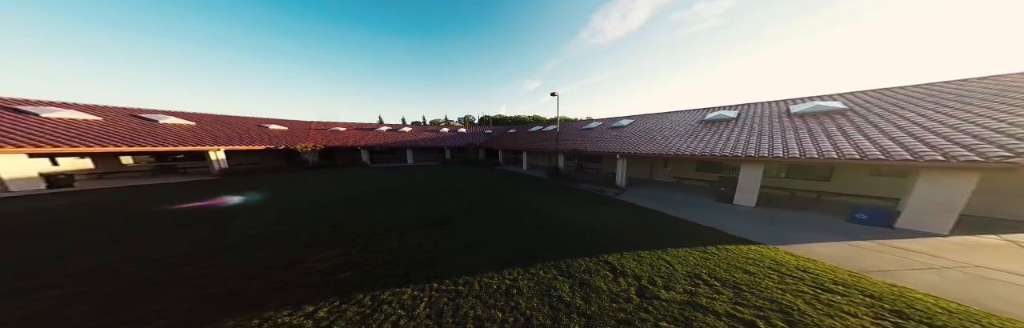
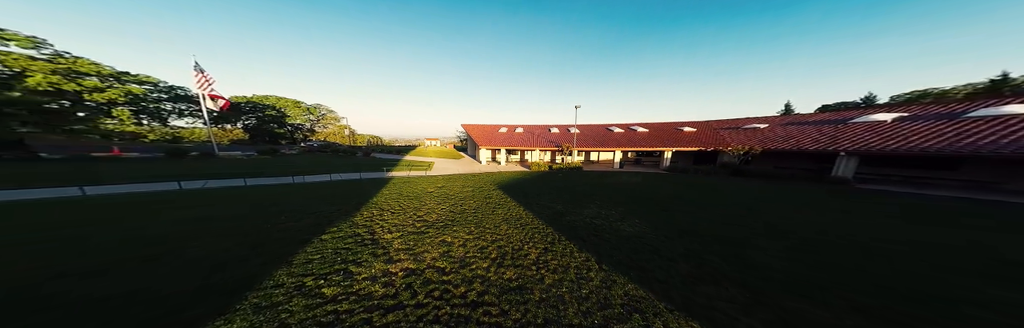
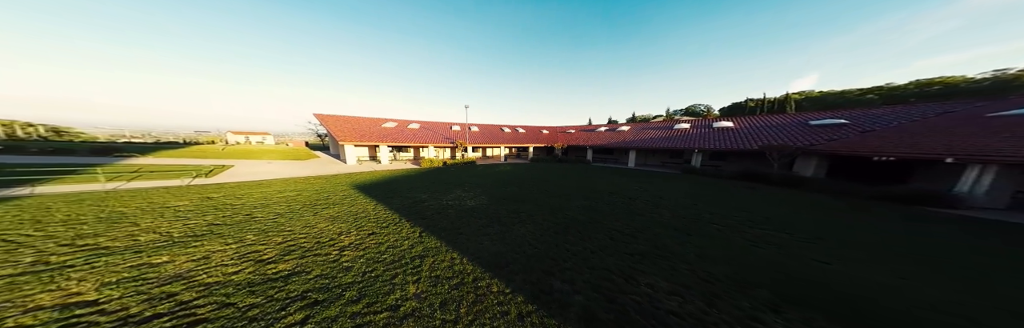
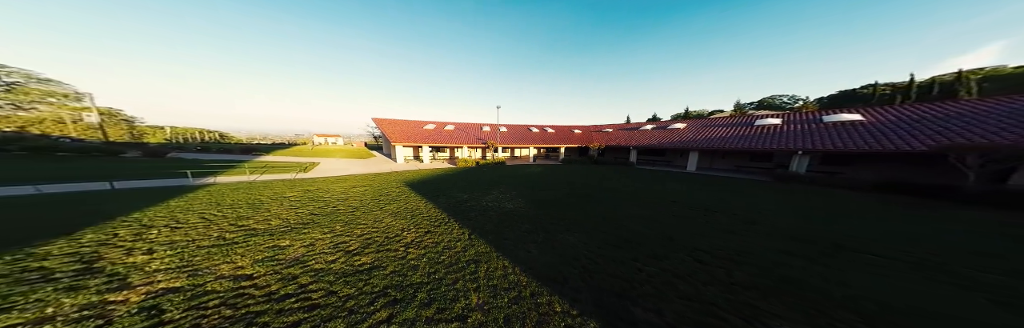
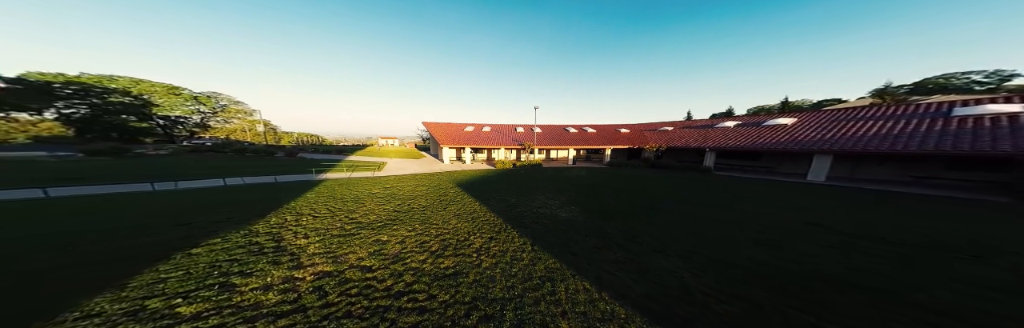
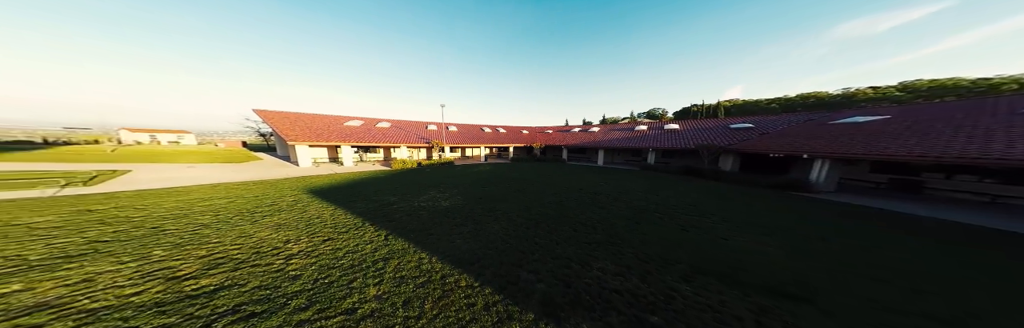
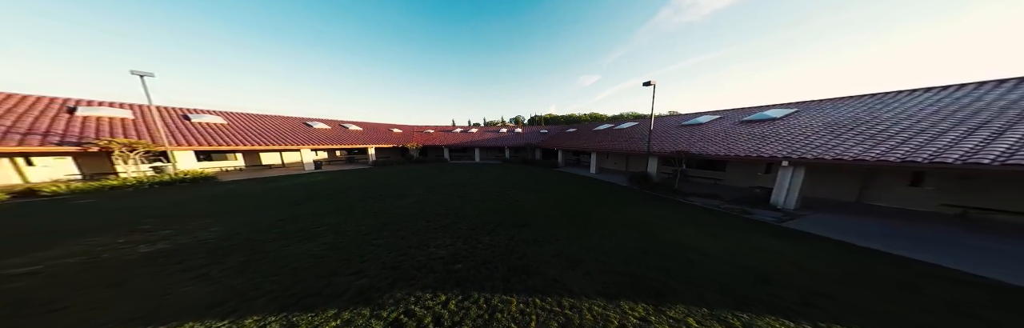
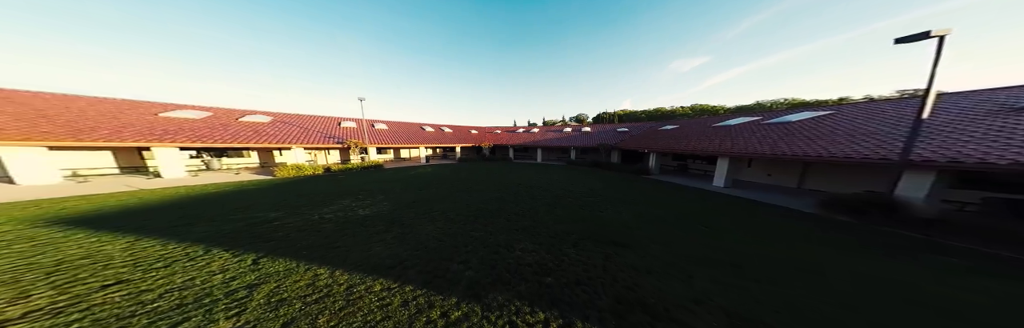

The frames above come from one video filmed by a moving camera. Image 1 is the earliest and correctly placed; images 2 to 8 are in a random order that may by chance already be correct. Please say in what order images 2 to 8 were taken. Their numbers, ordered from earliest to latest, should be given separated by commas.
7, 8, 6, 3, 4, 5, 2
